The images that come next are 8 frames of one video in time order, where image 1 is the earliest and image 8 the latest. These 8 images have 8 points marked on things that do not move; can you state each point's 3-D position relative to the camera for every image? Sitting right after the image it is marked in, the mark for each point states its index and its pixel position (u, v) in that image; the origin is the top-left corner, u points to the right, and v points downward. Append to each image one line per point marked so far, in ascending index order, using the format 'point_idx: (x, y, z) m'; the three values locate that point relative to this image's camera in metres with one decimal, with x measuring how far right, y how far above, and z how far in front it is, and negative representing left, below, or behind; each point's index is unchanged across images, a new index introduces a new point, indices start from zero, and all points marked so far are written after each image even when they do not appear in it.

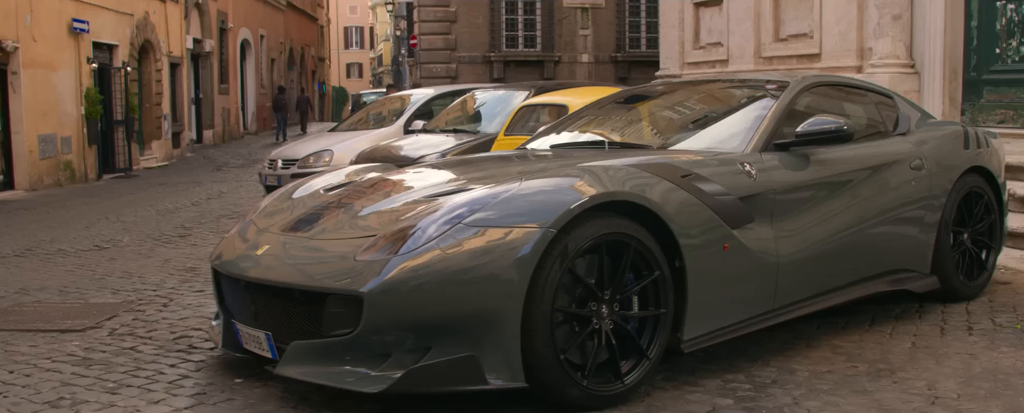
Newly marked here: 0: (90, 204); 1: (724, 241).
0: (-5.6, 0.0, +13.4) m
1: (+0.8, -0.1, +3.6) m
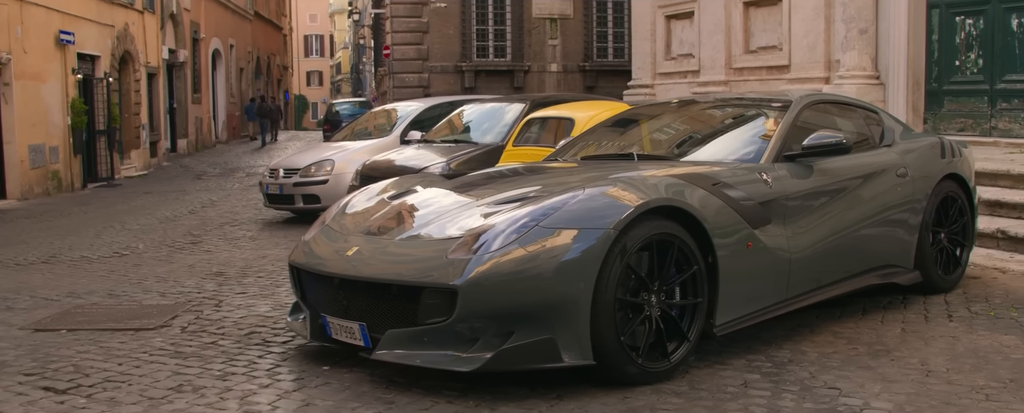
0: (-5.8, -0.1, +13.7) m
1: (+1.0, -0.1, +4.2) m
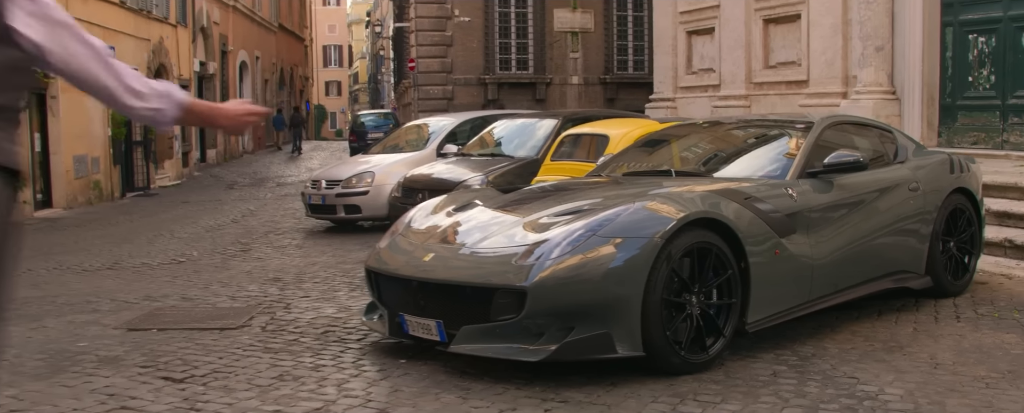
0: (-5.4, -0.2, +14.3) m
1: (+1.3, -0.2, +4.8) m
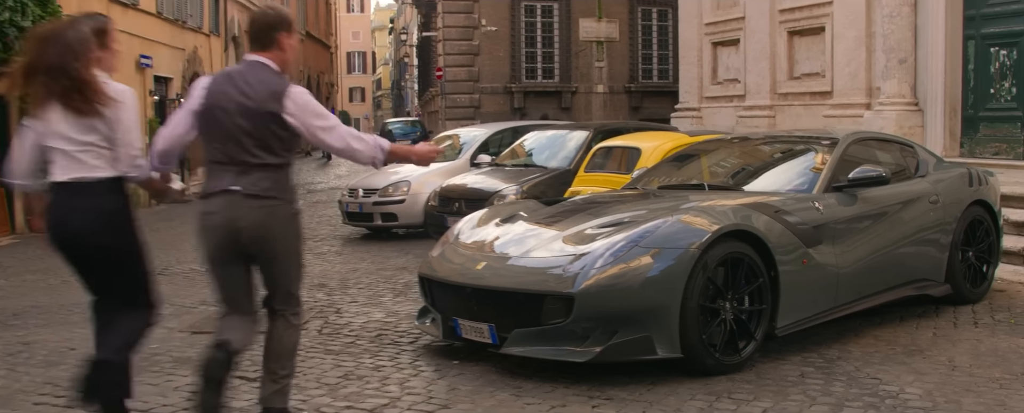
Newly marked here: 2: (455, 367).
0: (-5.0, -0.4, +14.8) m
1: (+1.5, -0.3, +5.1) m
2: (-0.3, -0.8, +5.0) m
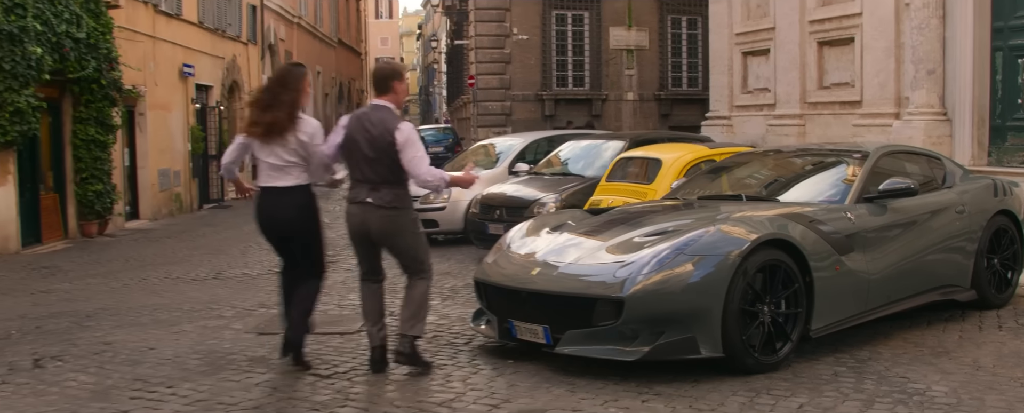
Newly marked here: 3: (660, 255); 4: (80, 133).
0: (-4.4, -0.4, +15.3) m
1: (+1.8, -0.3, +5.4) m
2: (0.0, -0.9, +5.3) m
3: (+0.7, -0.2, +4.9) m
4: (-6.4, +1.1, +14.7) m
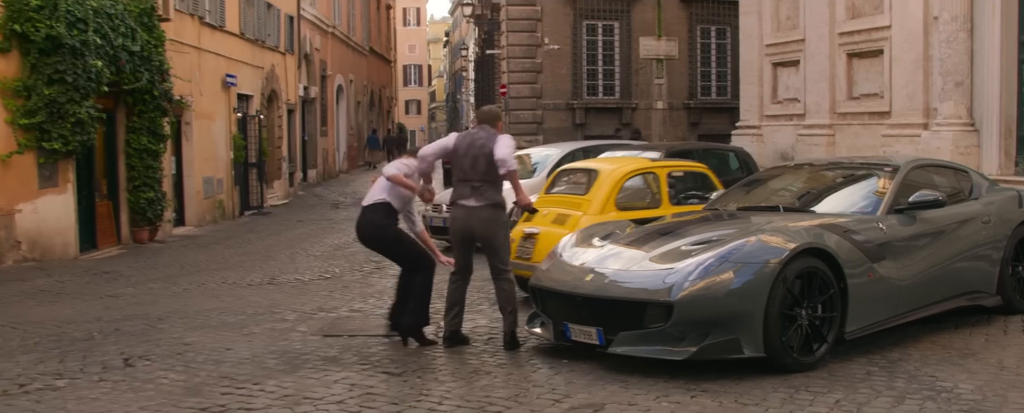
0: (-3.9, -0.6, +15.9) m
1: (+2.1, -0.4, +5.9) m
2: (+0.3, -0.9, +5.8) m
3: (+1.0, -0.3, +5.4) m
4: (-5.8, +1.0, +15.3) m
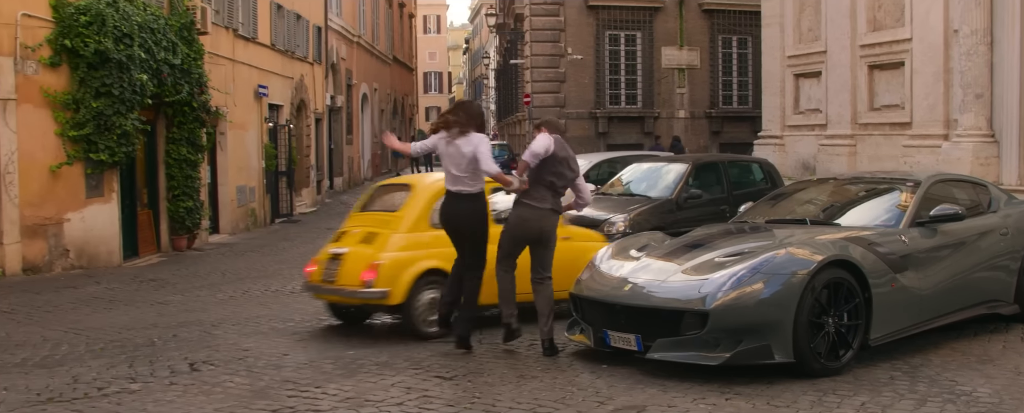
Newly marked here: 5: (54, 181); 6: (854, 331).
0: (-3.4, -0.7, +16.3) m
1: (+2.4, -0.5, +6.2) m
2: (+0.6, -1.0, +6.2) m
3: (+1.3, -0.4, +5.7) m
4: (-5.4, +0.8, +15.8) m
5: (-5.9, +0.3, +12.9) m
6: (+2.1, -0.7, +6.0) m
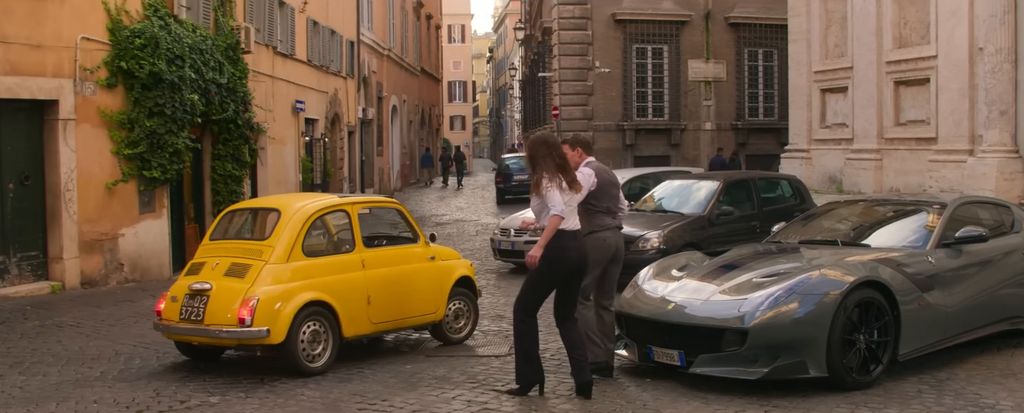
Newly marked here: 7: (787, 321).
0: (-2.9, -0.9, +16.8) m
1: (+2.7, -0.6, +6.6) m
2: (+0.9, -1.2, +6.6) m
3: (+1.6, -0.5, +6.2) m
4: (-4.8, +0.6, +16.4) m
5: (-5.5, +0.1, +13.5) m
6: (+2.4, -0.9, +6.4) m
7: (+1.7, -0.7, +6.0) m
